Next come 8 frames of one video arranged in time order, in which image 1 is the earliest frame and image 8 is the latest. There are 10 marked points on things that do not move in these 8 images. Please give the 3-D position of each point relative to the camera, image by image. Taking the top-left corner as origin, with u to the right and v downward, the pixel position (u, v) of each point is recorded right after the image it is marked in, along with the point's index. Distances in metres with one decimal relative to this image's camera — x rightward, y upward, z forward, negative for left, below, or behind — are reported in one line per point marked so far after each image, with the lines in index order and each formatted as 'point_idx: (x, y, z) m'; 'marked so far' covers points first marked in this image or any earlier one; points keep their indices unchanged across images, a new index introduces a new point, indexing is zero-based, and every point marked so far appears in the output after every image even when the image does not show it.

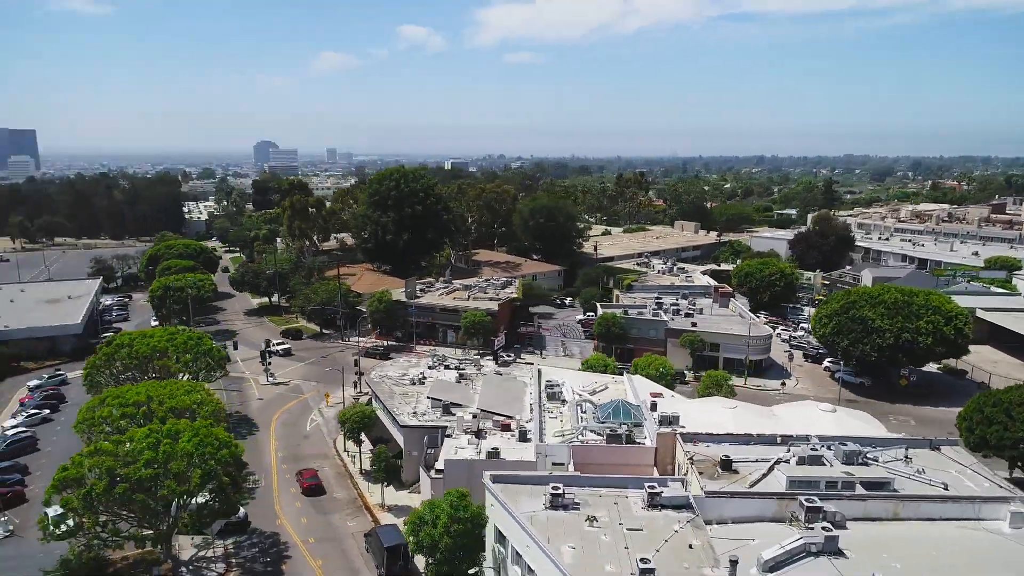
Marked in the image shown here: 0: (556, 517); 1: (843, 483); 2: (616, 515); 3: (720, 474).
0: (+1.0, -5.2, +16.3) m
1: (+8.4, -5.0, +18.3) m
2: (+2.4, -5.2, +16.5) m
3: (+5.6, -5.0, +19.2) m
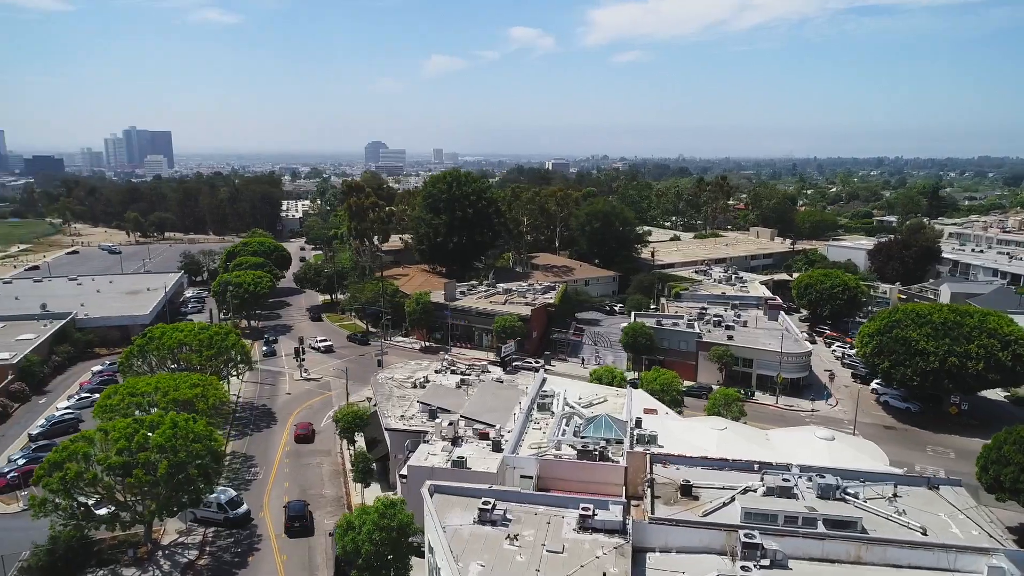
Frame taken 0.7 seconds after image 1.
0: (-0.8, -5.5, +16.1) m
1: (+6.9, -5.5, +17.0) m
2: (+0.7, -5.6, +16.1) m
3: (+4.3, -5.4, +18.3) m
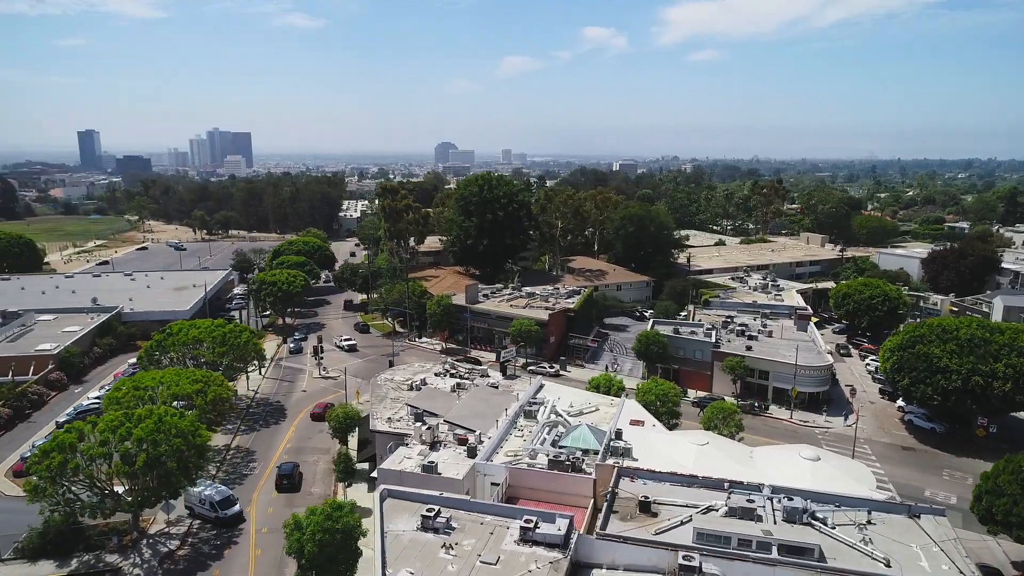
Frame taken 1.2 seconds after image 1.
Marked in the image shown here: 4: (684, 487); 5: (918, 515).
0: (-2.1, -5.7, +16.2) m
1: (+5.6, -5.8, +16.3) m
2: (-0.7, -5.8, +16.0) m
3: (+3.1, -5.7, +17.9) m
4: (+4.6, -5.4, +19.2) m
5: (+10.2, -5.7, +18.0) m
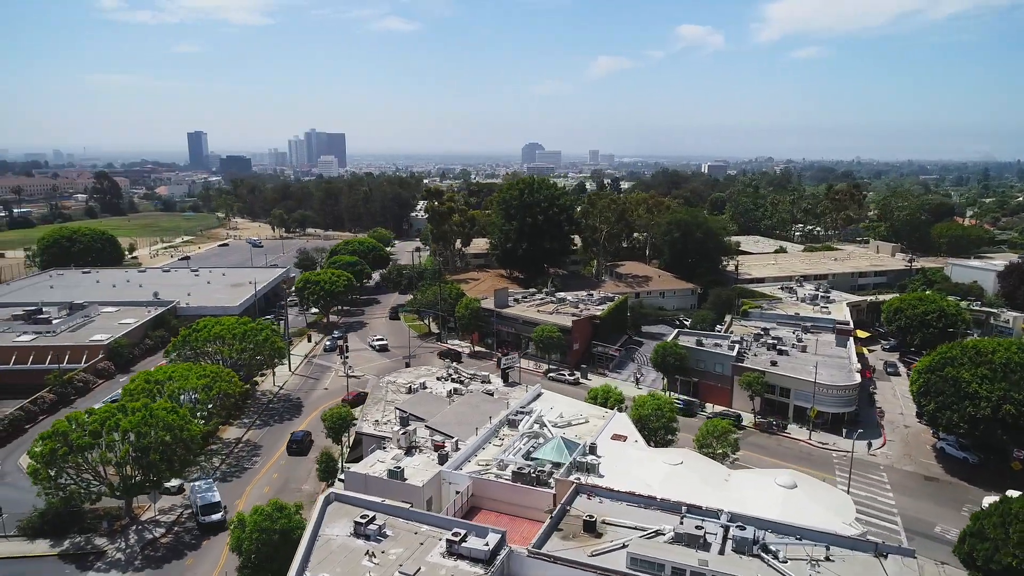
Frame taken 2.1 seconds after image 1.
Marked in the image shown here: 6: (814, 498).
0: (-3.8, -5.9, +16.4) m
1: (+3.9, -6.2, +15.6) m
2: (-2.4, -6.0, +16.1) m
3: (+1.6, -6.0, +17.4) m
4: (+3.3, -5.8, +18.6) m
5: (+8.7, -6.2, +16.7) m
6: (+8.2, -5.7, +19.4) m
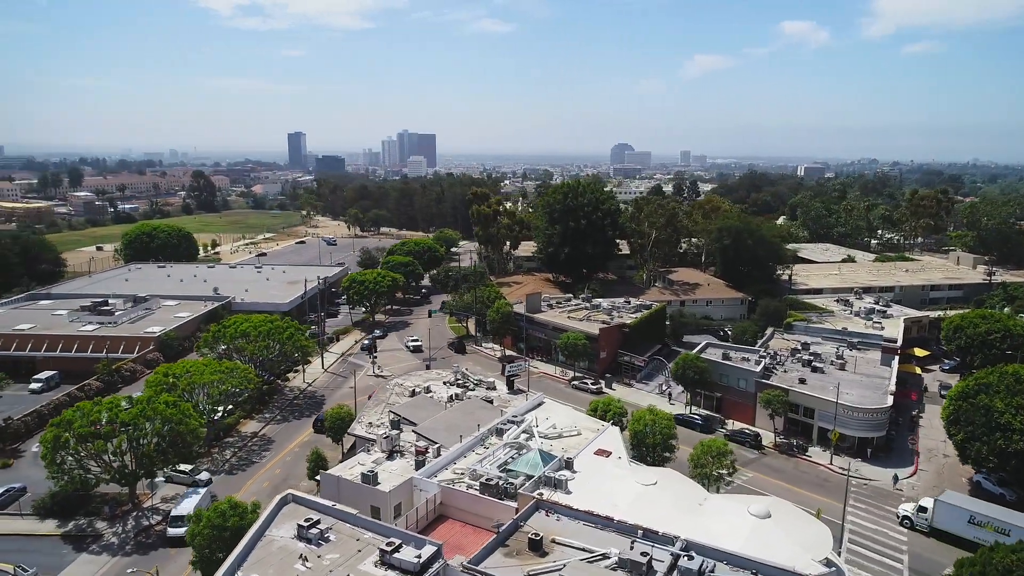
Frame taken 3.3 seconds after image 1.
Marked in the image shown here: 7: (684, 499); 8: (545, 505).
0: (-5.2, -6.0, +16.7) m
1: (+2.3, -6.5, +15.0) m
2: (-3.9, -6.2, +16.2) m
3: (+0.2, -6.3, +17.1) m
4: (+2.0, -6.1, +18.0) m
5: (+7.1, -6.7, +15.4) m
6: (+7.1, -6.2, +18.3) m
7: (+4.8, -5.9, +19.9) m
8: (+0.9, -5.8, +19.1) m
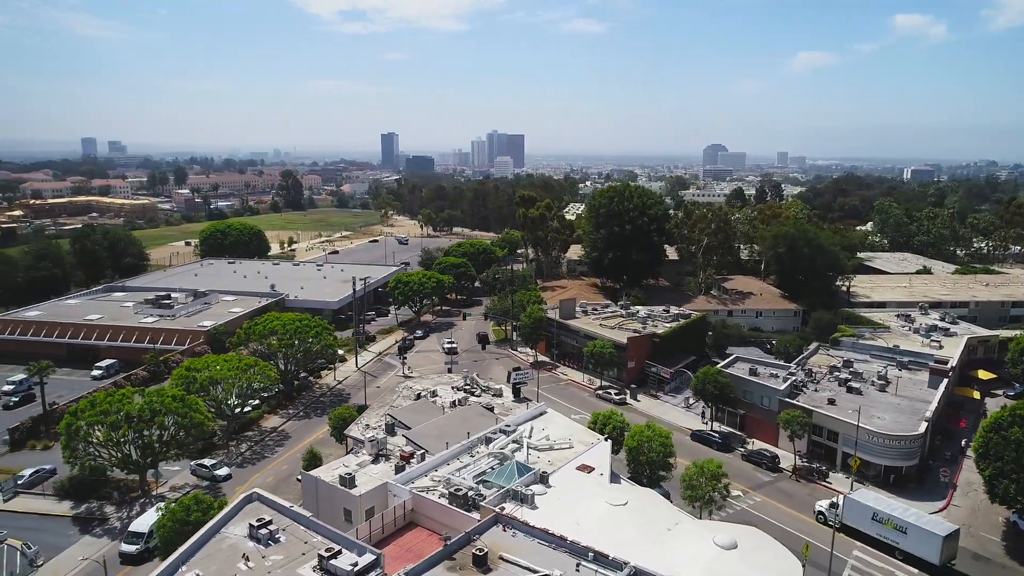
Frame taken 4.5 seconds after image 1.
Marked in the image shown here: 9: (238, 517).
0: (-6.6, -6.2, +17.1) m
1: (+0.7, -6.9, +14.5) m
2: (-5.3, -6.4, +16.5) m
3: (-1.1, -6.6, +16.8) m
4: (+0.8, -6.4, +17.5) m
5: (+5.5, -7.1, +14.4) m
6: (+5.8, -6.6, +17.2) m
7: (+3.8, -6.3, +19.1) m
8: (-0.2, -6.1, +18.8) m
9: (-7.0, -5.9, +18.3) m
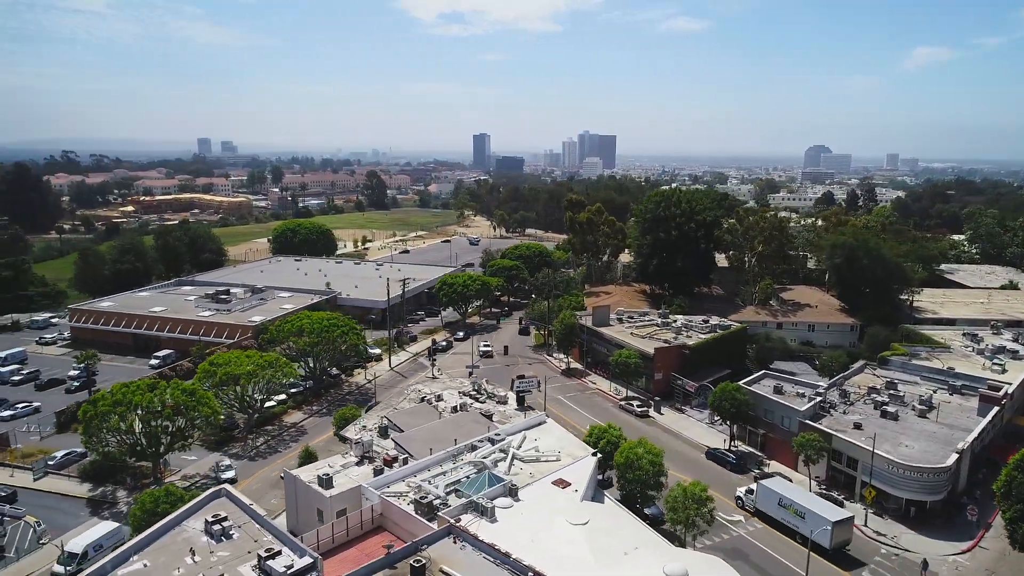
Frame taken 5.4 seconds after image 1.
0: (-8.0, -6.2, +17.7) m
1: (-1.1, -7.1, +14.2) m
2: (-6.8, -6.5, +16.9) m
3: (-2.6, -6.8, +16.8) m
4: (-0.6, -6.7, +17.2) m
5: (+3.7, -7.5, +13.5) m
6: (+4.3, -7.0, +16.2) m
7: (+2.6, -6.6, +18.4) m
8: (-1.4, -6.3, +18.6) m
9: (-8.2, -5.9, +19.0) m
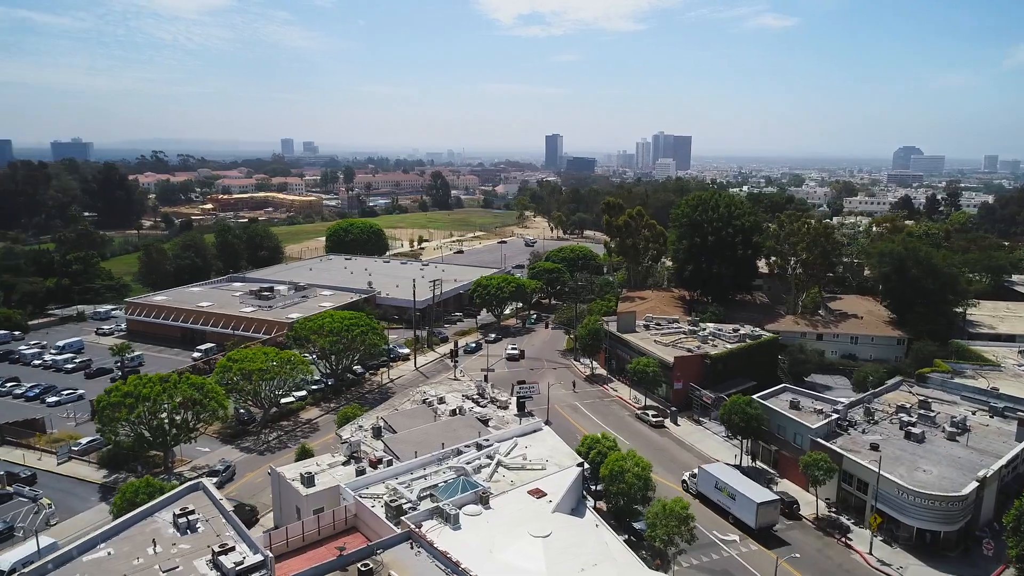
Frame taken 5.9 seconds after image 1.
0: (-9.1, -6.2, +18.3) m
1: (-2.7, -7.2, +14.2) m
2: (-8.0, -6.5, +17.4) m
3: (-3.9, -6.9, +16.9) m
4: (-1.8, -6.8, +17.1) m
5: (+2.0, -7.7, +13.0) m
6: (+3.0, -7.3, +15.6) m
7: (+1.4, -6.8, +17.9) m
8: (-2.5, -6.5, +18.5) m
9: (-9.2, -5.9, +19.6) m
